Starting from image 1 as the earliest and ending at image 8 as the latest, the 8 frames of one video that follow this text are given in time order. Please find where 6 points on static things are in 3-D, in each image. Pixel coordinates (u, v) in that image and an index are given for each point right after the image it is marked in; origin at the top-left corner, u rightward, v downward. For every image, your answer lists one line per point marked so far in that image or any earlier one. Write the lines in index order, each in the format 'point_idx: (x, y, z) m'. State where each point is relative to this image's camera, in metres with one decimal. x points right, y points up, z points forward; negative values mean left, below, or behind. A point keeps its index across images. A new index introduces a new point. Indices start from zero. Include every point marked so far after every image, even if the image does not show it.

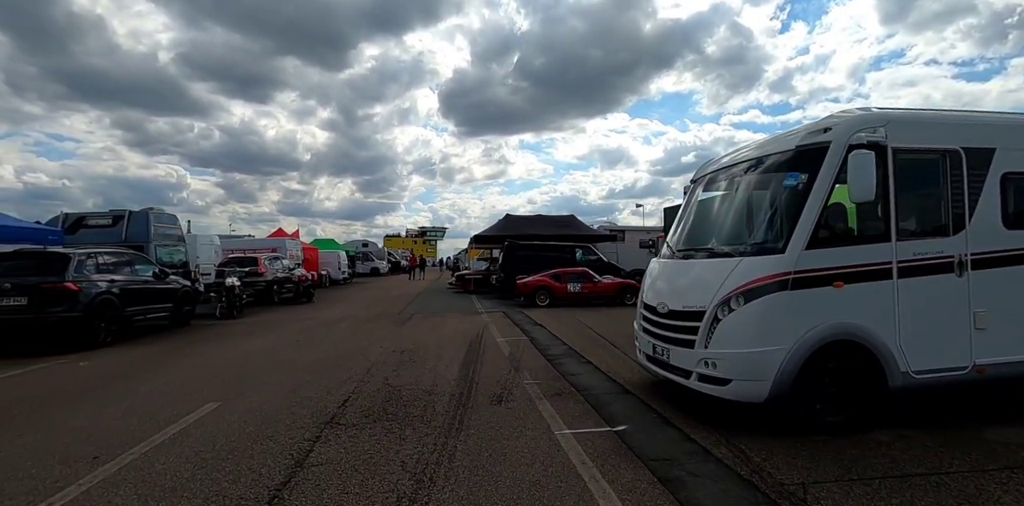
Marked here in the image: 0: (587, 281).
0: (+3.0, -1.1, +17.3) m
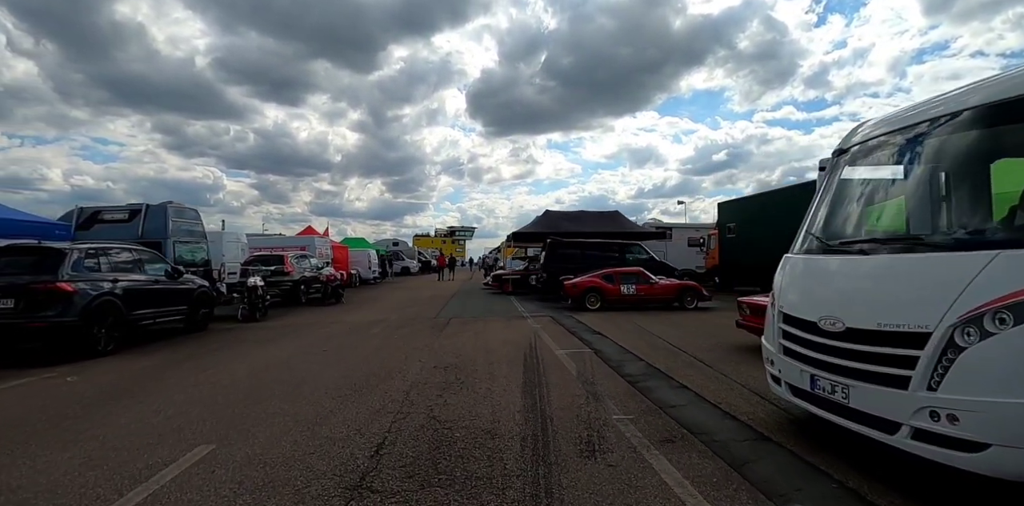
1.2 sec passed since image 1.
0: (+4.6, -1.1, +15.5) m
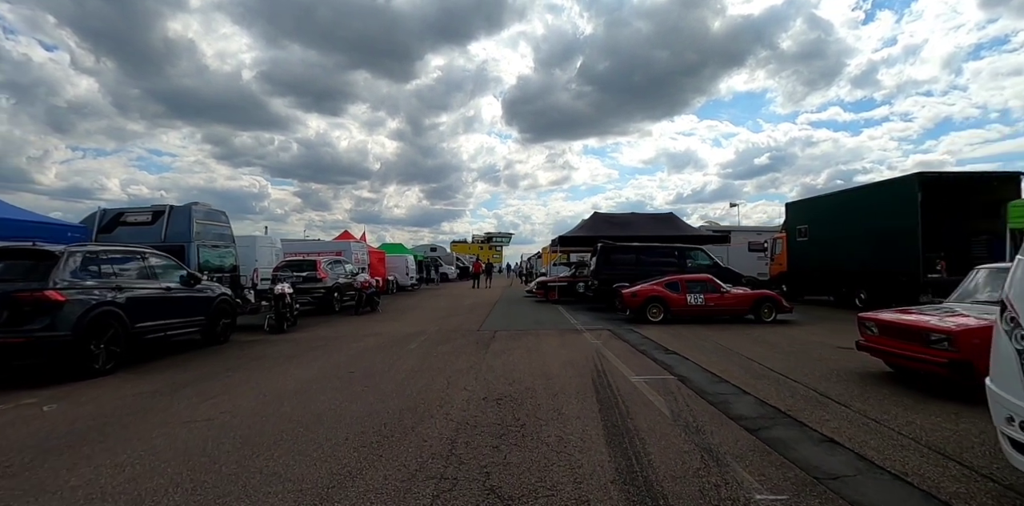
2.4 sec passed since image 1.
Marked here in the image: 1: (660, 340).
0: (+6.1, -1.2, +13.6) m
1: (+3.5, -2.0, +10.4) m
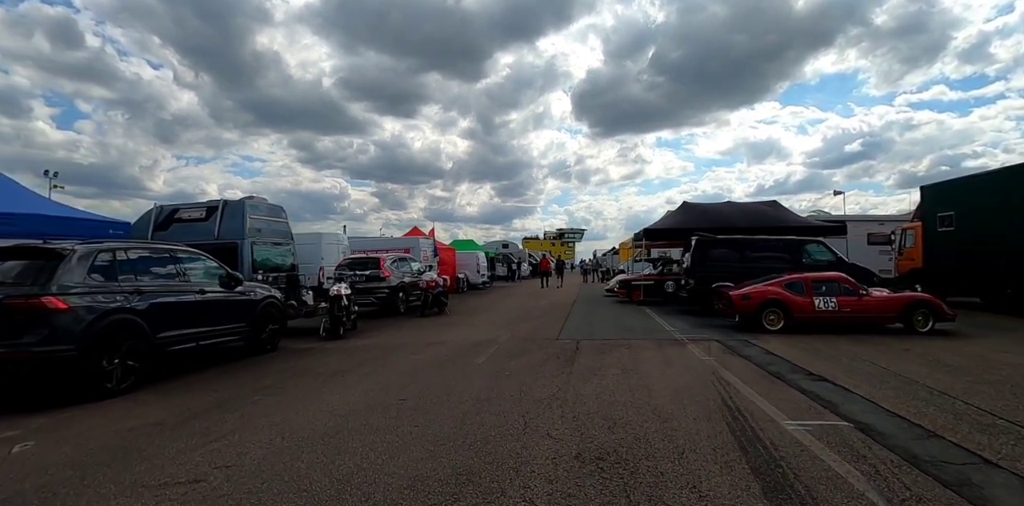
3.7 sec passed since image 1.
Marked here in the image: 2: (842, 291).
0: (+8.2, -1.0, +10.8) m
1: (+5.1, -1.9, +8.0) m
2: (+8.1, -0.9, +10.8) m
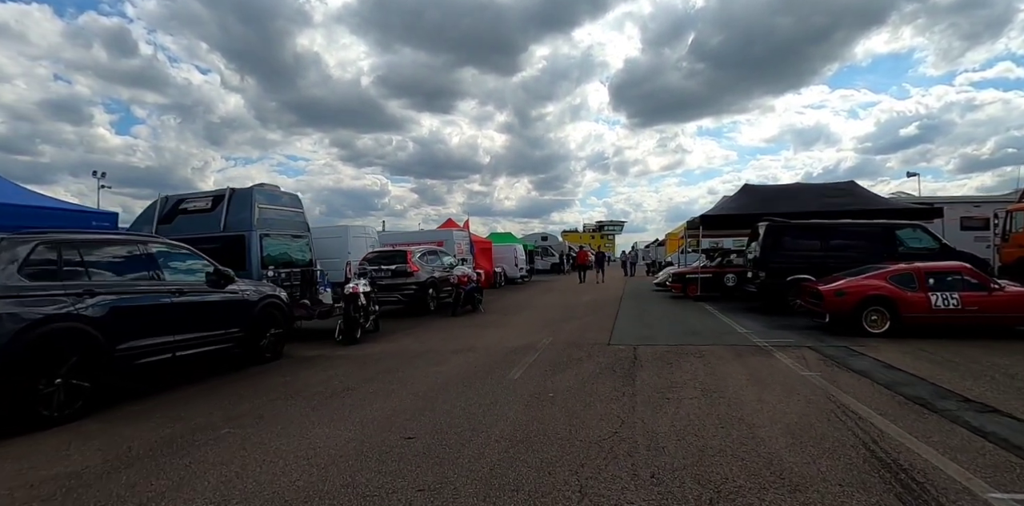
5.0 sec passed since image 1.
0: (+9.0, -0.7, +8.6) m
1: (+5.8, -1.7, +6.1) m
2: (+8.9, -0.6, +8.6) m
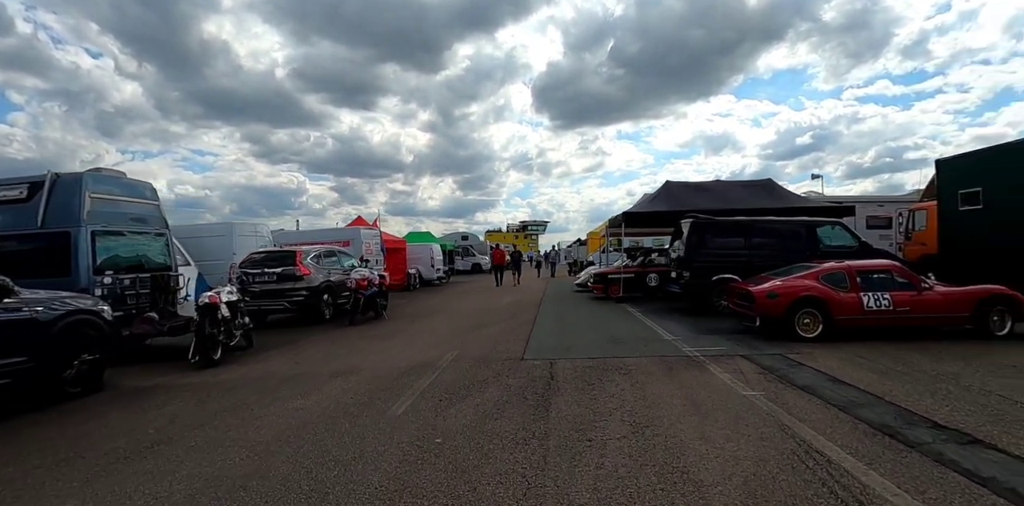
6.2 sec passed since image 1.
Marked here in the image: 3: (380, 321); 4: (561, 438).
0: (+7.4, -0.7, +8.3) m
1: (+4.5, -1.6, +5.4) m
2: (+7.3, -0.6, +8.3) m
3: (-3.2, -1.8, +11.1) m
4: (+0.5, -1.7, +4.4) m
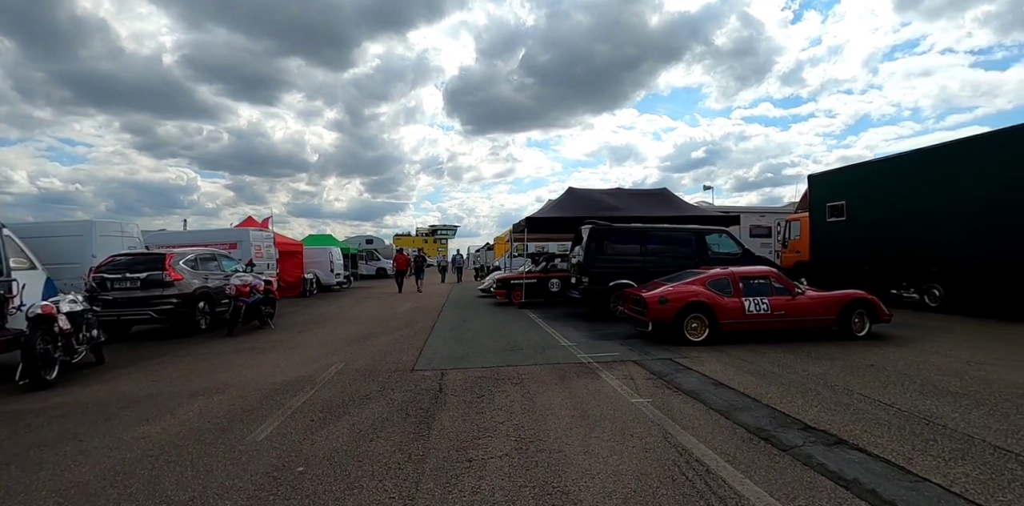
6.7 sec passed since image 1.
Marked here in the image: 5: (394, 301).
0: (+5.5, -0.8, +8.9) m
1: (+3.1, -1.7, +5.6) m
2: (+5.5, -0.8, +8.9) m
3: (-5.4, -1.9, +10.0) m
4: (-0.6, -1.7, +4.0) m
5: (-3.9, -2.1, +17.3) m
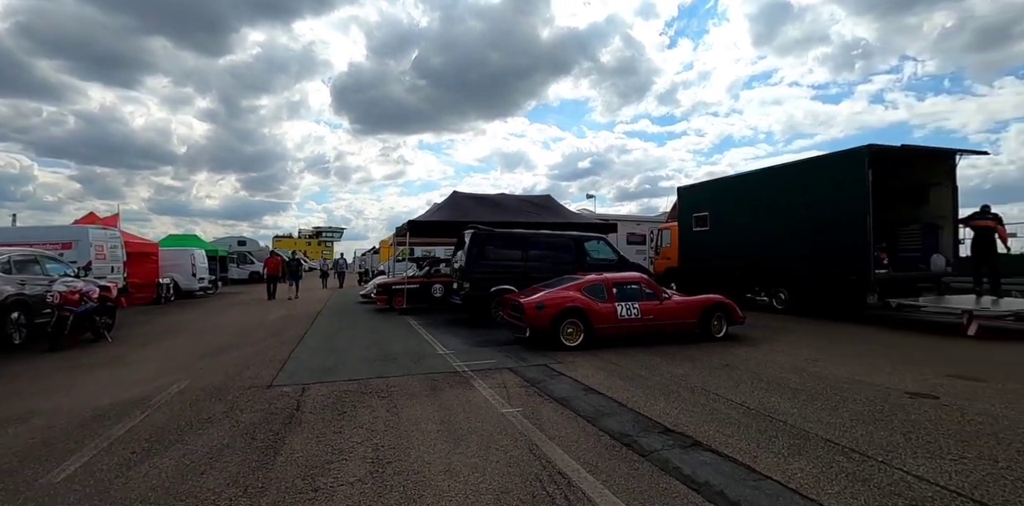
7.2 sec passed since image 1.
0: (+3.3, -1.0, +9.5) m
1: (+1.5, -1.8, +5.8) m
2: (+3.2, -0.9, +9.5) m
3: (-7.7, -1.9, +8.6) m
4: (-1.9, -1.7, +3.5) m
5: (-7.6, -2.2, +16.0) m
